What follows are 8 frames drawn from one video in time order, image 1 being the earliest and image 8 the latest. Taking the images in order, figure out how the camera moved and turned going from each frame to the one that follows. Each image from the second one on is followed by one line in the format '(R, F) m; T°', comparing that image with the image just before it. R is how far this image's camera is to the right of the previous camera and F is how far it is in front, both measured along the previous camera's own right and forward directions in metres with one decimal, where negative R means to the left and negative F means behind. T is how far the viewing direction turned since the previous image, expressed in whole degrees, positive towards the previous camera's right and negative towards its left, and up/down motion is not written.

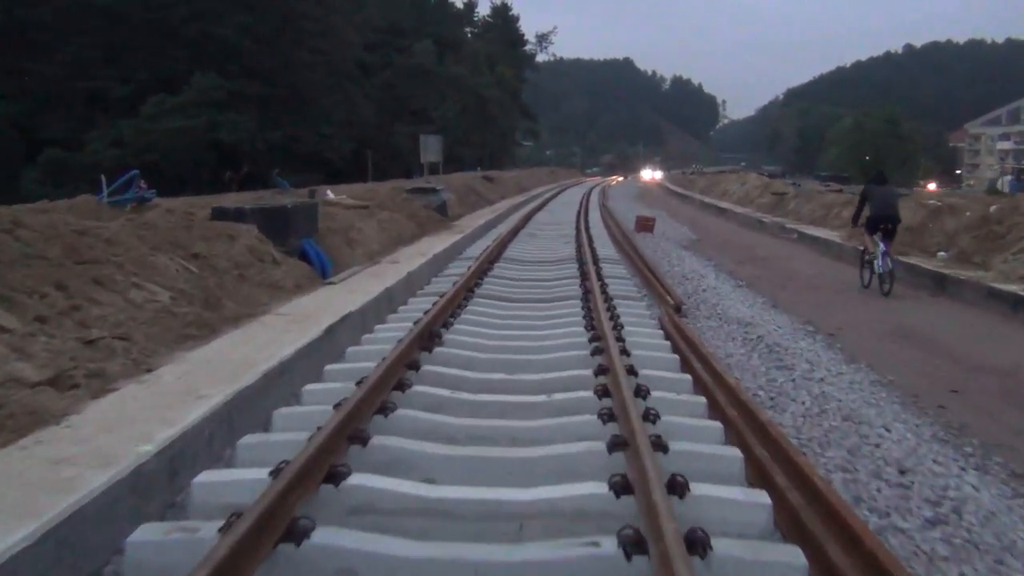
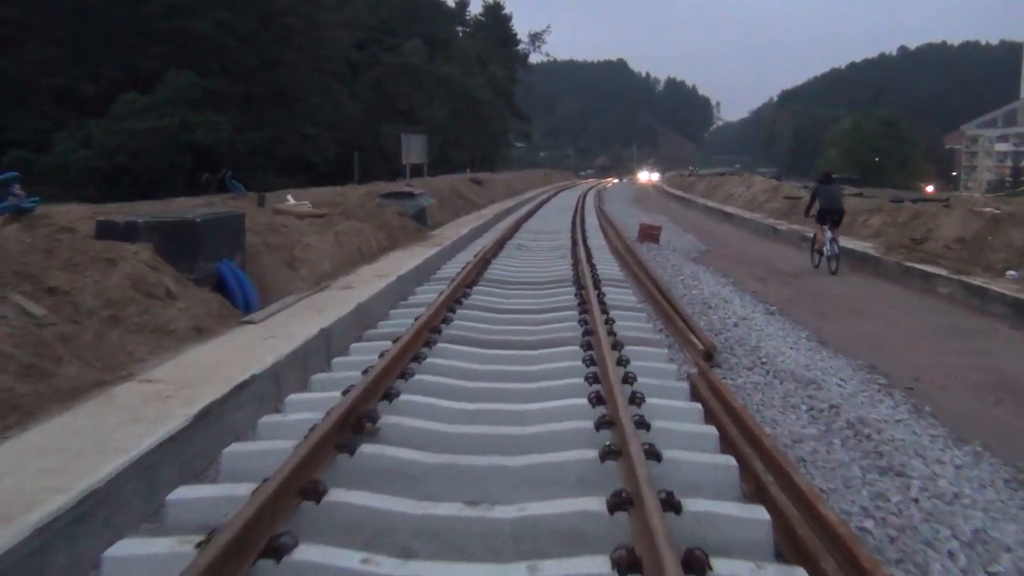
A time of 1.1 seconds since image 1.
(+0.1, +2.4) m; 0°
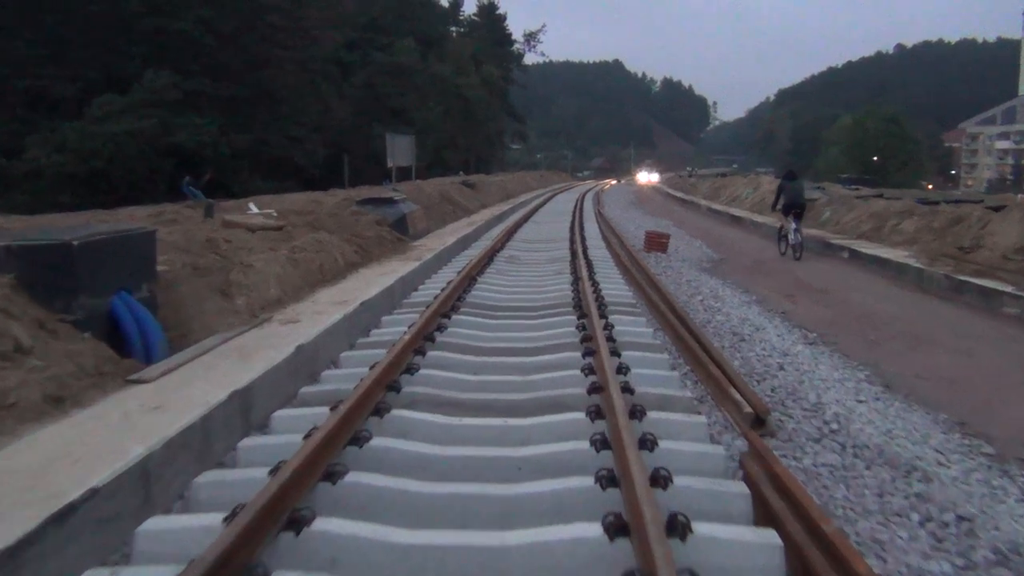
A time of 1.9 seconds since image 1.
(+0.1, +1.9) m; 0°
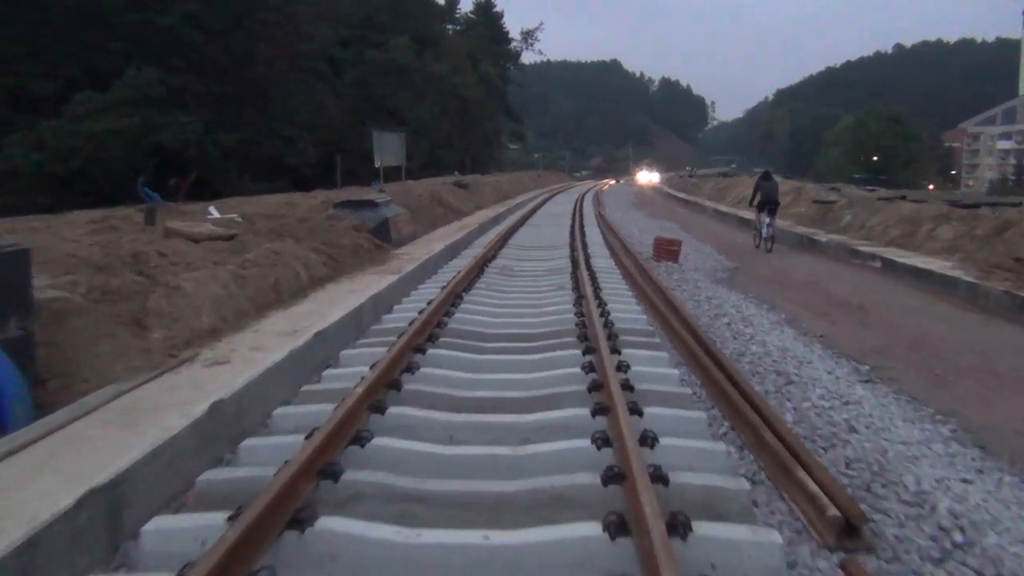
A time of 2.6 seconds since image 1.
(+0.1, +1.7) m; 0°
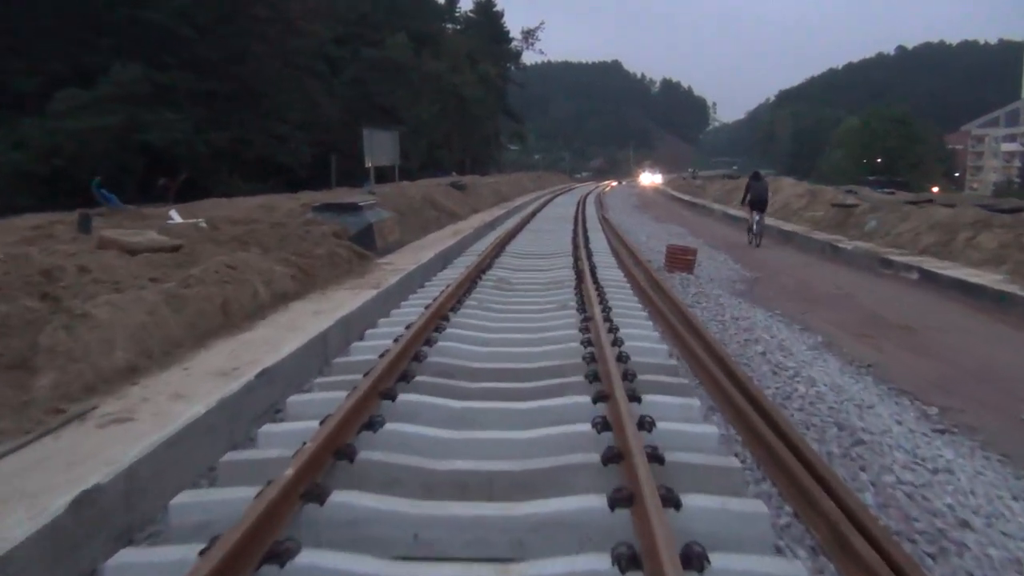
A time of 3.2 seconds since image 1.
(0.0, +1.4) m; 0°
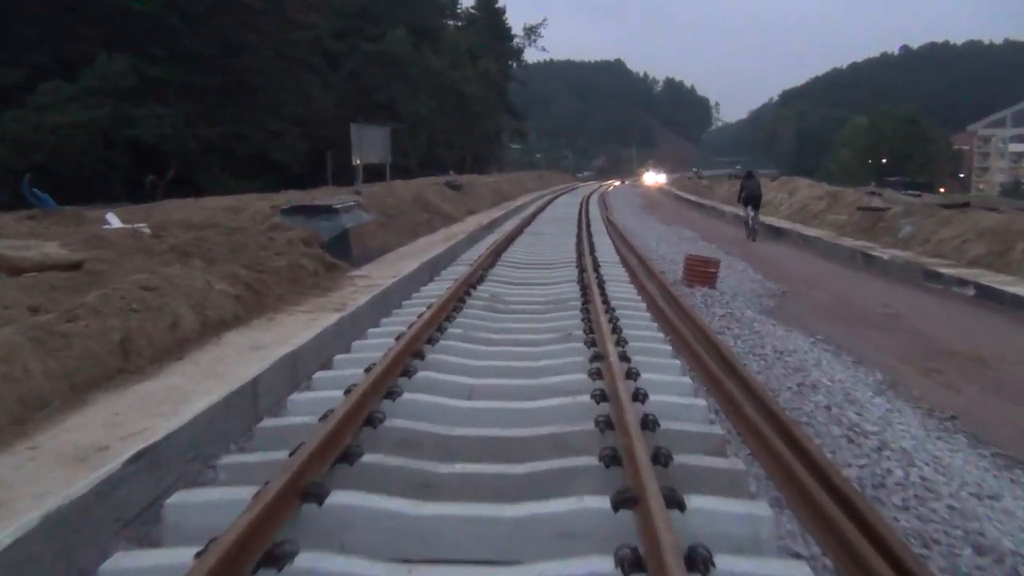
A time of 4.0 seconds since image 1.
(+0.1, +1.7) m; 0°
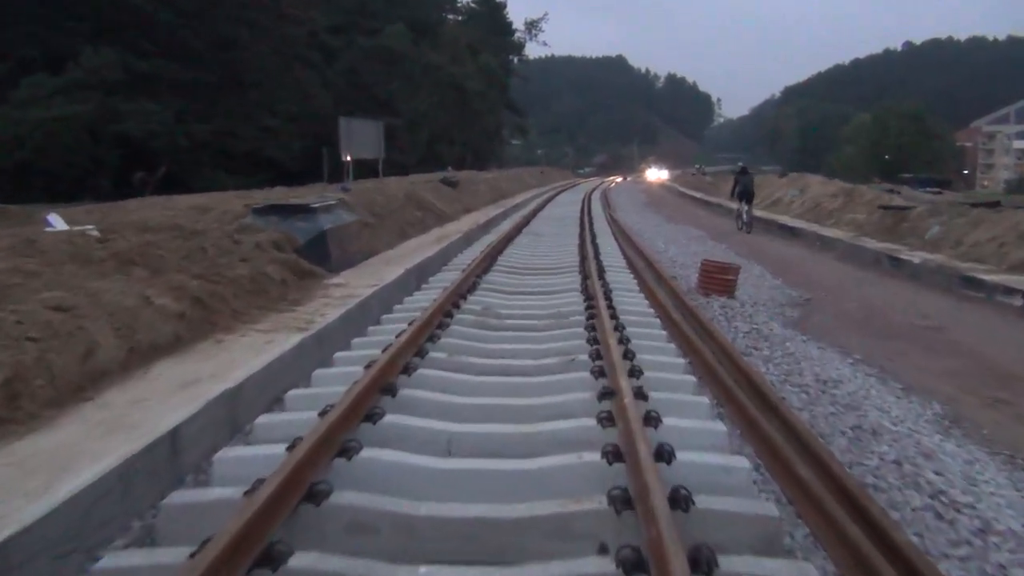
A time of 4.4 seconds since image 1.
(+0.1, +1.2) m; 0°
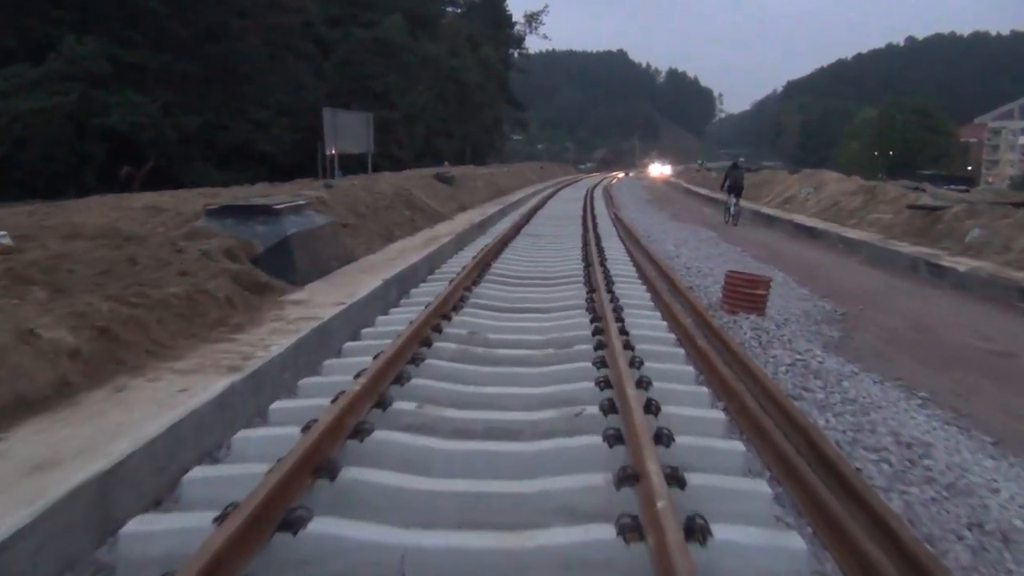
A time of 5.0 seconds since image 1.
(+0.1, +1.5) m; 0°
